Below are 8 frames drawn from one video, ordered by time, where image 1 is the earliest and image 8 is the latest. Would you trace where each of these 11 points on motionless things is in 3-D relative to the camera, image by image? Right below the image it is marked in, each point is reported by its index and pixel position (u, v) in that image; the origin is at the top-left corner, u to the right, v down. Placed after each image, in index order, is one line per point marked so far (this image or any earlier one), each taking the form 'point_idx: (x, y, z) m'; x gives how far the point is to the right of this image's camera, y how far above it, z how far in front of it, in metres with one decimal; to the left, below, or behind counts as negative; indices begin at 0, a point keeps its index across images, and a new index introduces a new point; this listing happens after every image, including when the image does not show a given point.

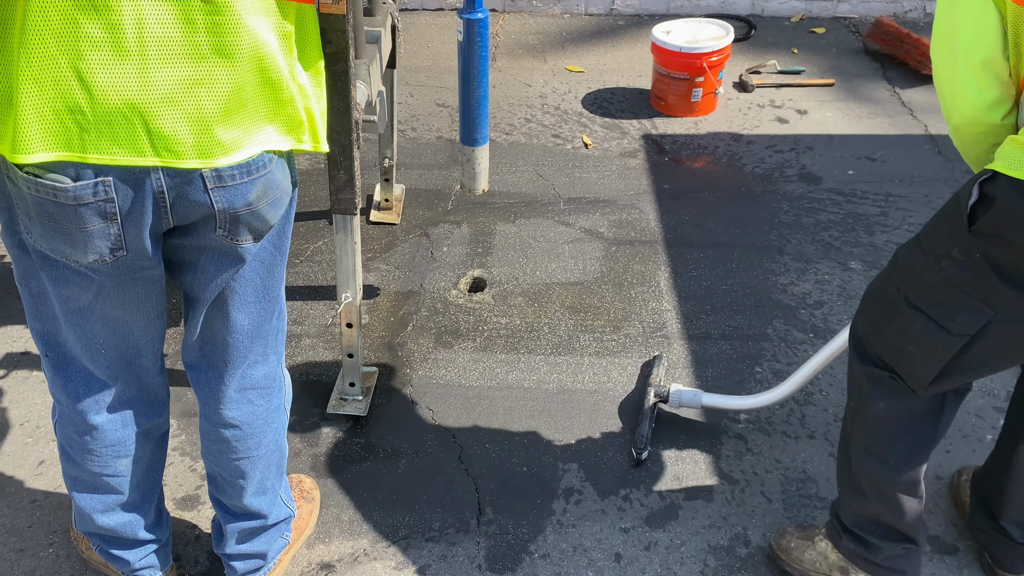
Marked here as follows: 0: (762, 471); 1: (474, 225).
0: (+0.6, -0.5, +2.1) m
1: (-0.1, +0.2, +3.0) m
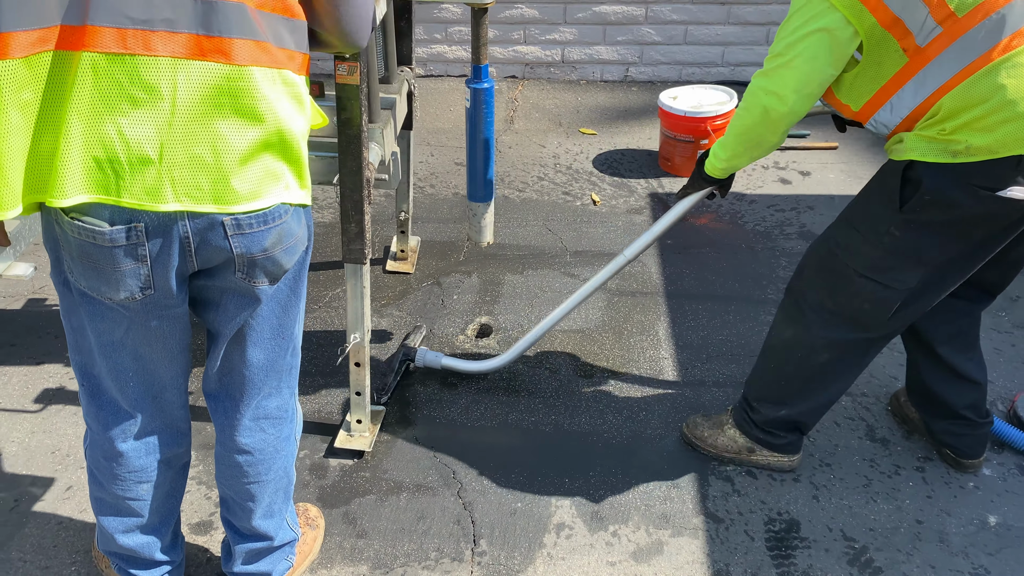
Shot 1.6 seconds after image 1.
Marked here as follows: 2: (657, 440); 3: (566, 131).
0: (+0.6, -0.6, +2.2) m
1: (-0.1, 0.0, +3.2) m
2: (+0.4, -0.4, +2.4) m
3: (+0.3, +0.8, +4.3) m
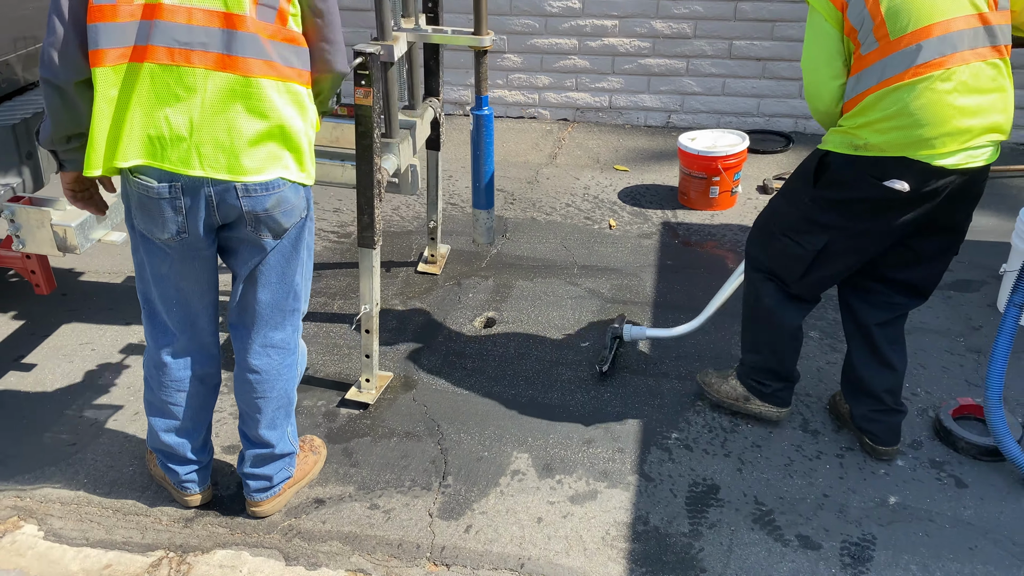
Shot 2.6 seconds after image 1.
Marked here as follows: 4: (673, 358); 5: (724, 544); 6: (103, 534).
0: (+0.5, -0.6, +2.6) m
1: (-0.1, 0.0, +3.6) m
2: (+0.3, -0.4, +2.8) m
3: (+0.5, +0.7, +4.8) m
4: (+0.6, -0.3, +3.1) m
5: (+0.6, -0.7, +2.3) m
6: (-1.2, -0.7, +2.4) m
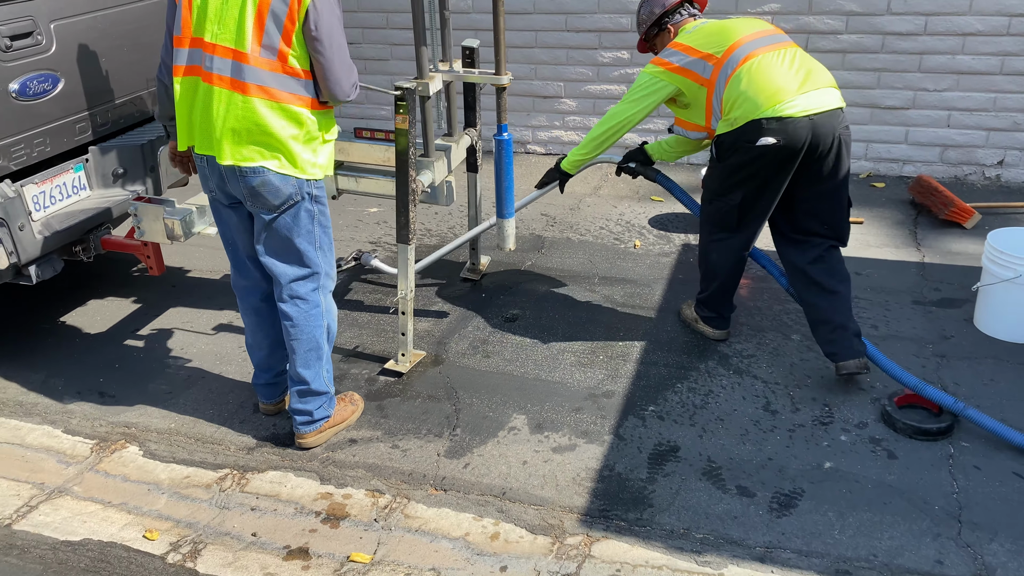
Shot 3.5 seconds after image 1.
0: (+0.5, -0.5, +3.1) m
1: (+0.1, 0.0, +4.2) m
2: (+0.4, -0.4, +3.4) m
3: (+0.8, +0.6, +5.3) m
4: (+0.6, -0.3, +3.6) m
5: (+0.5, -0.7, +2.8) m
6: (-1.2, -0.6, +3.1) m
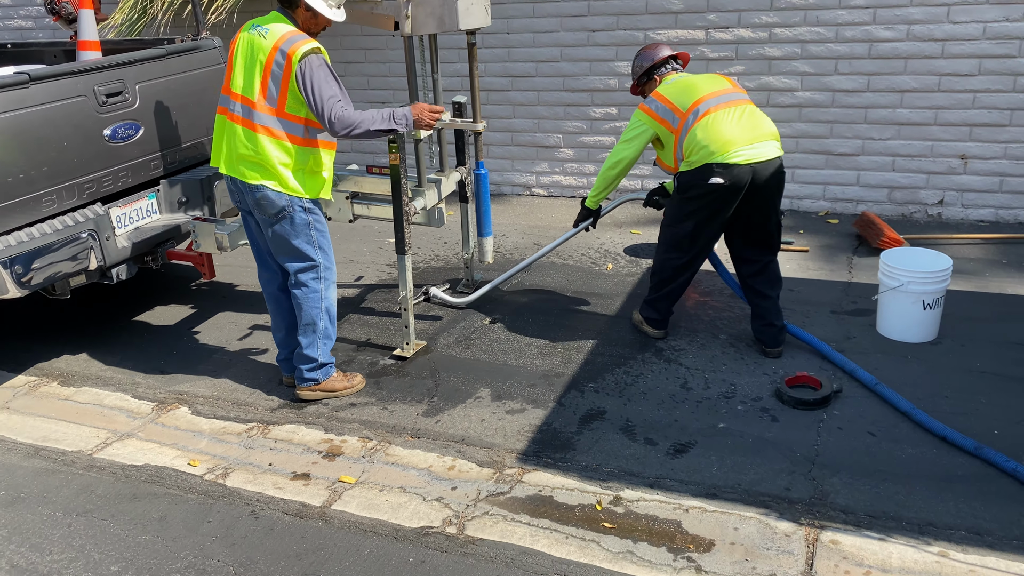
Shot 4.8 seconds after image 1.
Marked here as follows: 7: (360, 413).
0: (+0.3, -0.5, +3.9) m
1: (0.0, -0.1, +5.1) m
2: (+0.2, -0.4, +4.2) m
3: (+0.8, +0.4, +6.2) m
4: (+0.5, -0.3, +4.4) m
5: (+0.3, -0.6, +3.6) m
6: (-1.4, -0.6, +4.0) m
7: (-0.7, -0.6, +3.9) m
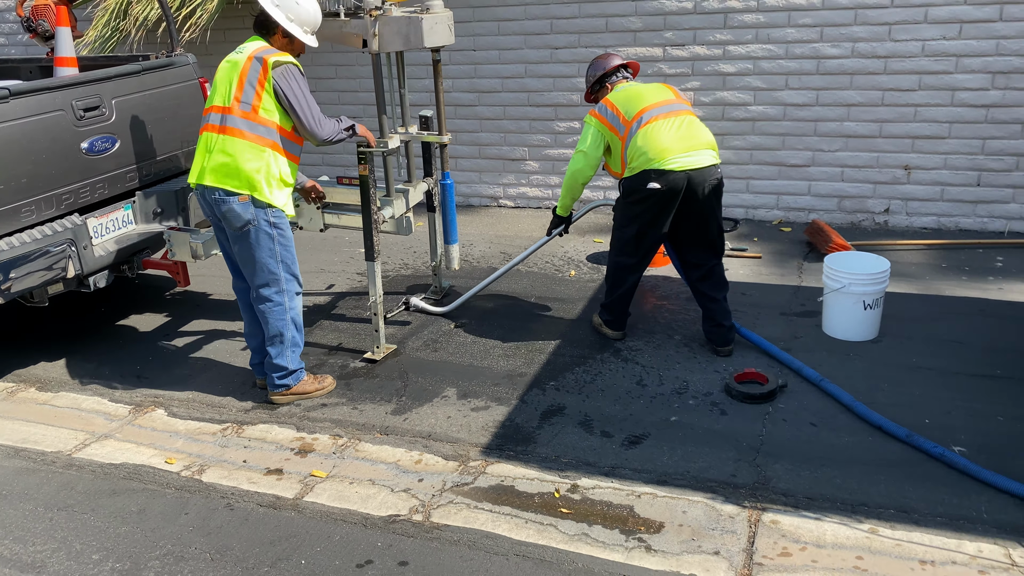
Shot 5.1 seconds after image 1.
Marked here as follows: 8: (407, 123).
0: (+0.1, -0.5, +4.1) m
1: (-0.2, -0.1, +5.3) m
2: (0.0, -0.4, +4.4) m
3: (+0.5, +0.4, +6.4) m
4: (+0.3, -0.3, +4.6) m
5: (+0.2, -0.6, +3.8) m
6: (-1.5, -0.6, +4.2) m
7: (-0.9, -0.6, +4.1) m
8: (-0.6, +0.9, +4.7) m
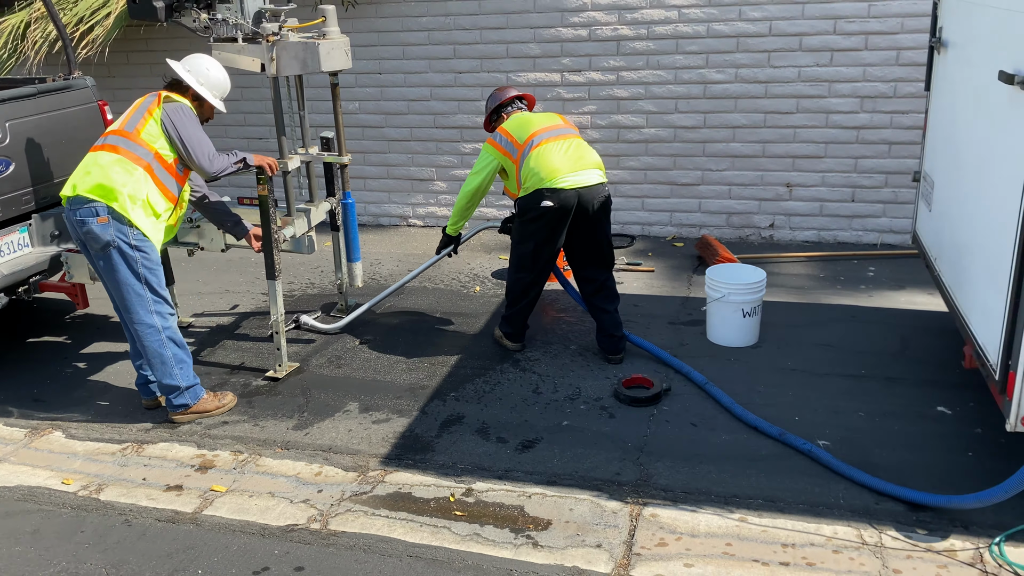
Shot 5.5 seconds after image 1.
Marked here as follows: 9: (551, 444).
0: (-0.4, -0.6, +4.2) m
1: (-0.8, -0.2, +5.4) m
2: (-0.5, -0.5, +4.5) m
3: (-0.2, +0.2, +6.6) m
4: (-0.2, -0.4, +4.8) m
5: (-0.3, -0.7, +4.0) m
6: (-2.0, -0.7, +4.2) m
7: (-1.4, -0.7, +4.1) m
8: (-1.1, +0.8, +4.8) m
9: (+0.2, -0.7, +3.9) m
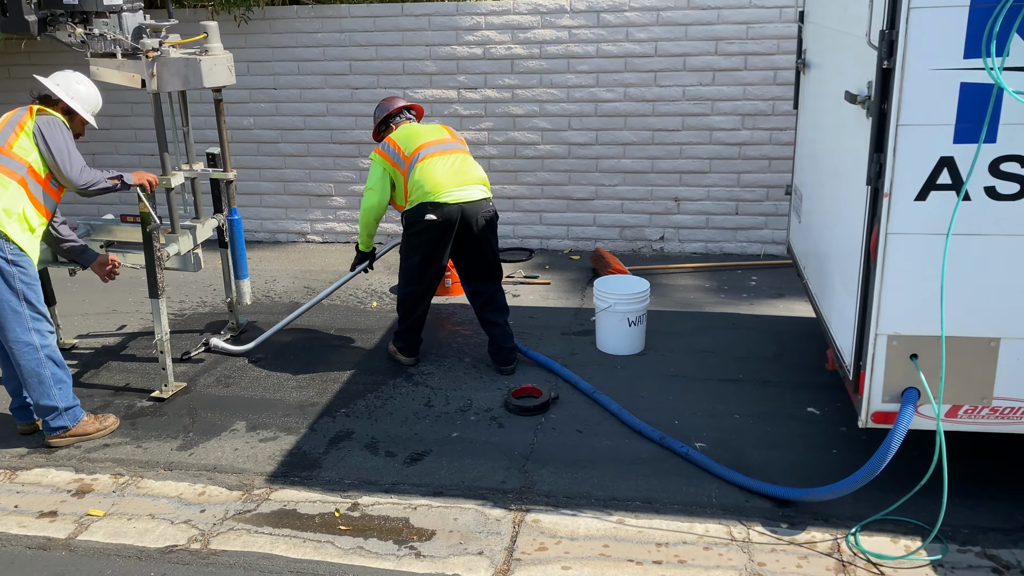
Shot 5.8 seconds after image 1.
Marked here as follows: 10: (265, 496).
0: (-0.9, -0.7, +4.2) m
1: (-1.5, -0.3, +5.4) m
2: (-1.1, -0.6, +4.5) m
3: (-1.0, +0.1, +6.6) m
4: (-0.8, -0.5, +4.8) m
5: (-0.8, -0.8, +4.0) m
6: (-2.6, -0.8, +4.0) m
7: (-1.9, -0.8, +4.1) m
8: (-1.8, +0.7, +4.7) m
9: (-0.3, -0.8, +4.0) m
10: (-1.1, -0.9, +3.7) m
